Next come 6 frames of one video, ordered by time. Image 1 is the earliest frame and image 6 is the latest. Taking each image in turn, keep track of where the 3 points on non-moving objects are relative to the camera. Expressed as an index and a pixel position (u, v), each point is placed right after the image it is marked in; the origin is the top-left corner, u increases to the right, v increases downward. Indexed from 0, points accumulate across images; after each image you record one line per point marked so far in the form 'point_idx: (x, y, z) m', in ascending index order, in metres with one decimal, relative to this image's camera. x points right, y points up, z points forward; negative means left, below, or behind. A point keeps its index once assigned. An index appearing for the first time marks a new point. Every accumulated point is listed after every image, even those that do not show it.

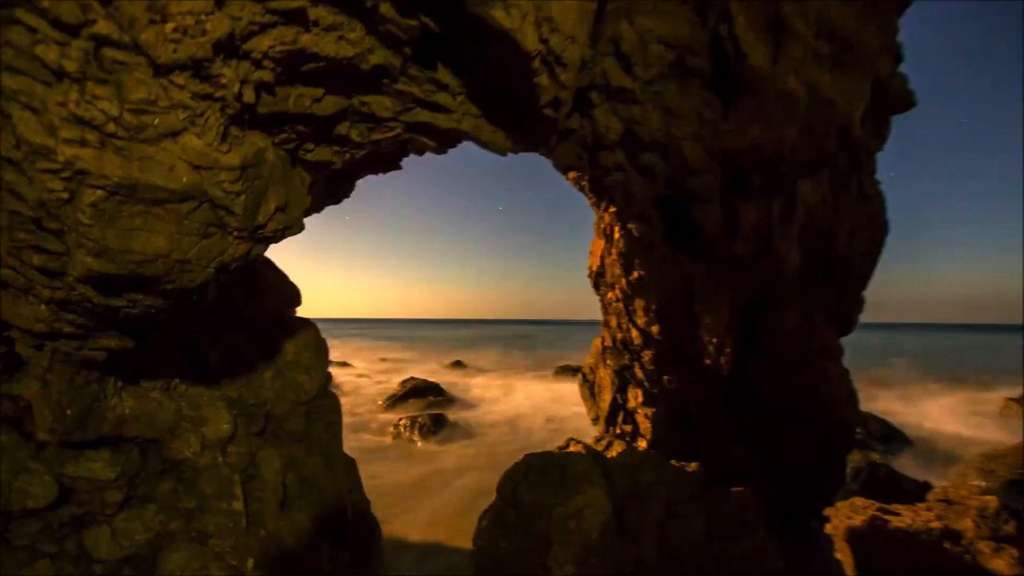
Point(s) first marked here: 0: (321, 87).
0: (-1.3, +1.4, +3.6) m
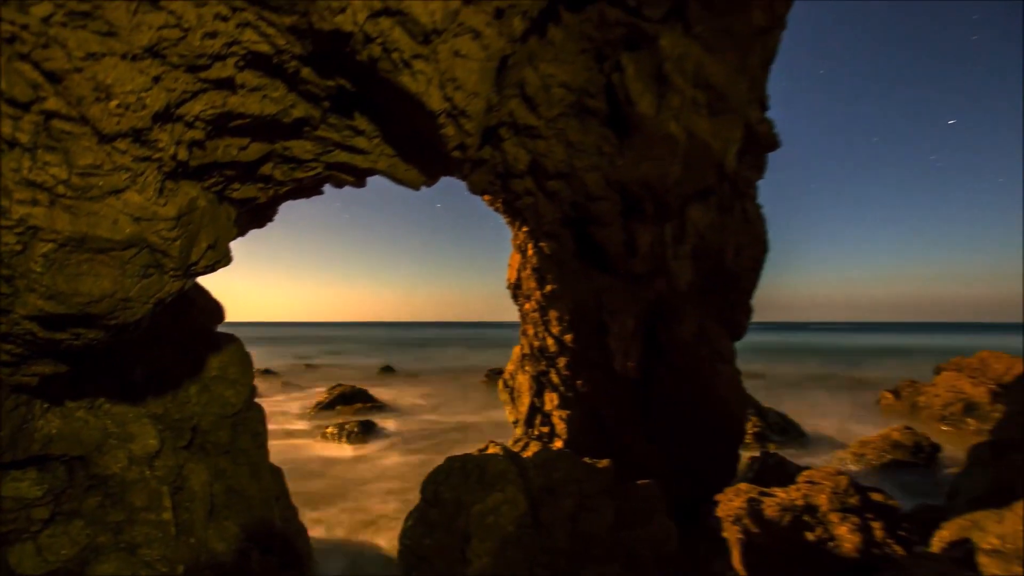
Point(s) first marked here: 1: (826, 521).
0: (-2.0, +1.1, +4.1) m
1: (+5.0, -3.7, +8.6) m
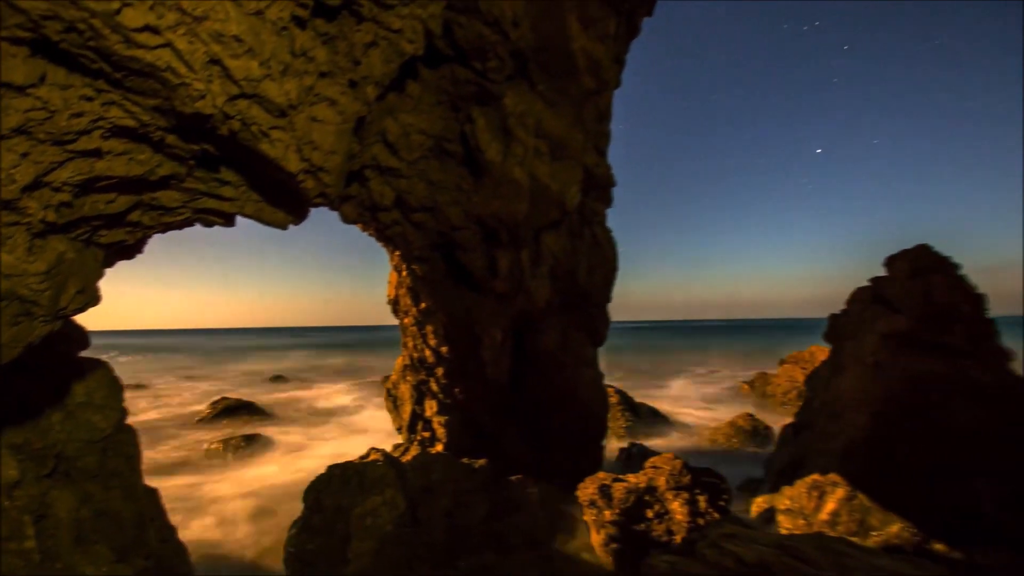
0: (-3.4, +0.8, +4.6) m
1: (+2.8, -4.0, +10.2) m
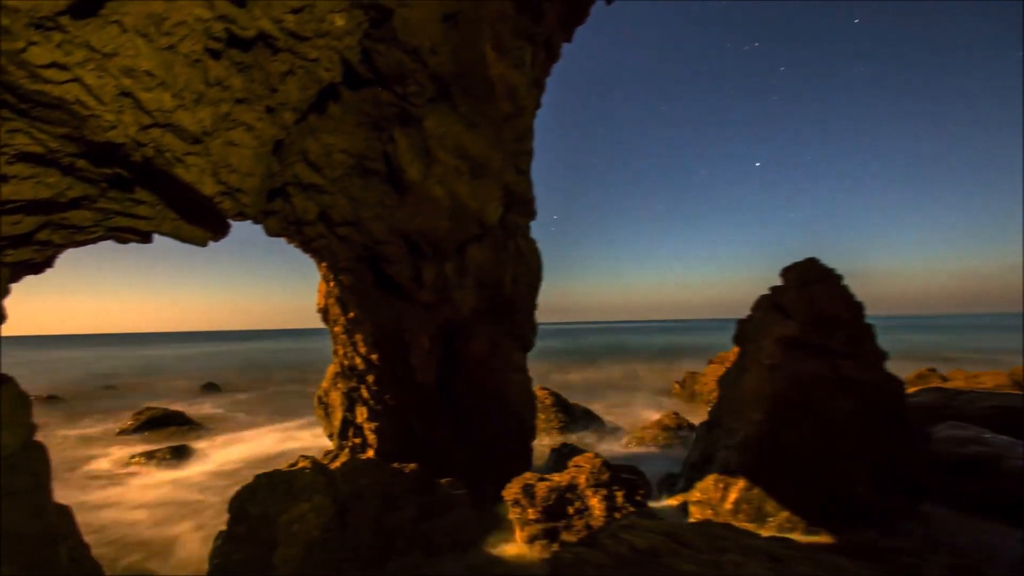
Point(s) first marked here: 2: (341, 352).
0: (-4.2, +0.6, +4.7) m
1: (+1.4, -4.2, +10.8) m
2: (-3.9, -1.5, +12.4) m
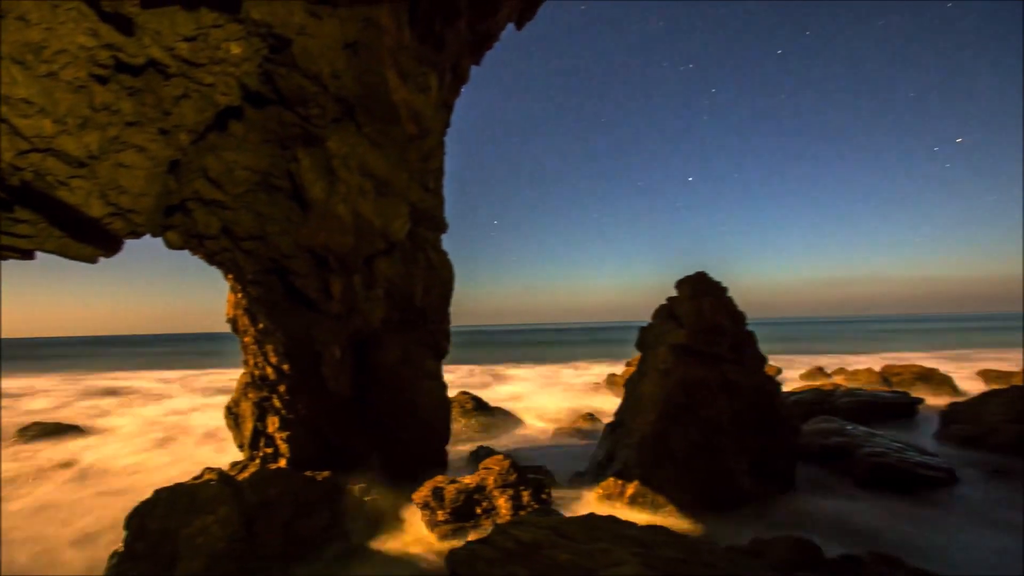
0: (-5.3, +0.4, +4.6) m
1: (-0.5, -4.4, +11.4) m
2: (-5.9, -1.7, +12.4) m
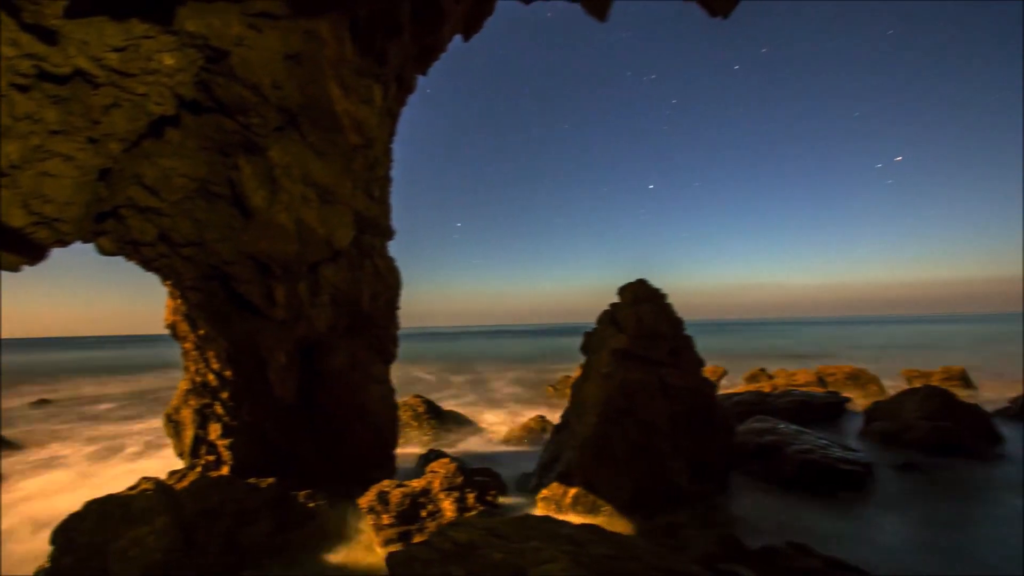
0: (-6.0, +0.4, +4.5) m
1: (-1.7, -4.5, +11.6) m
2: (-7.1, -1.8, +12.2) m
